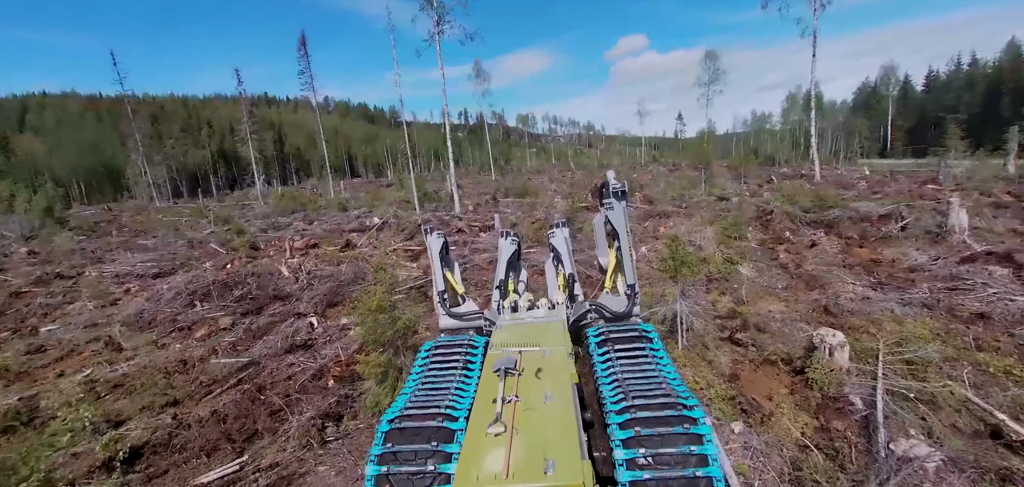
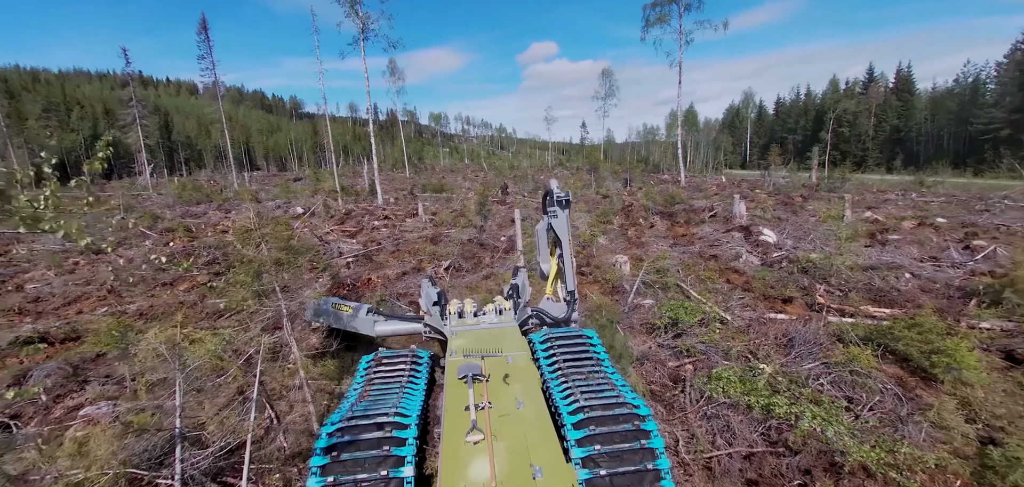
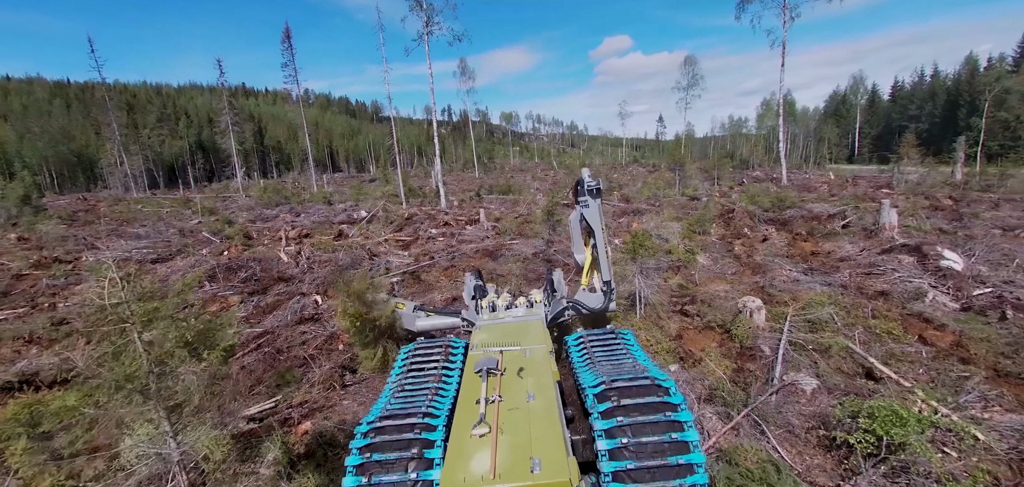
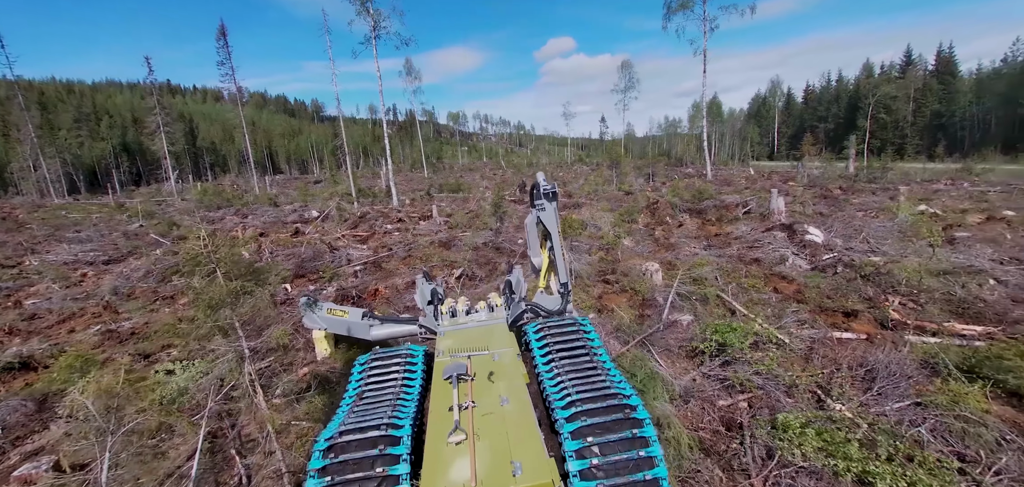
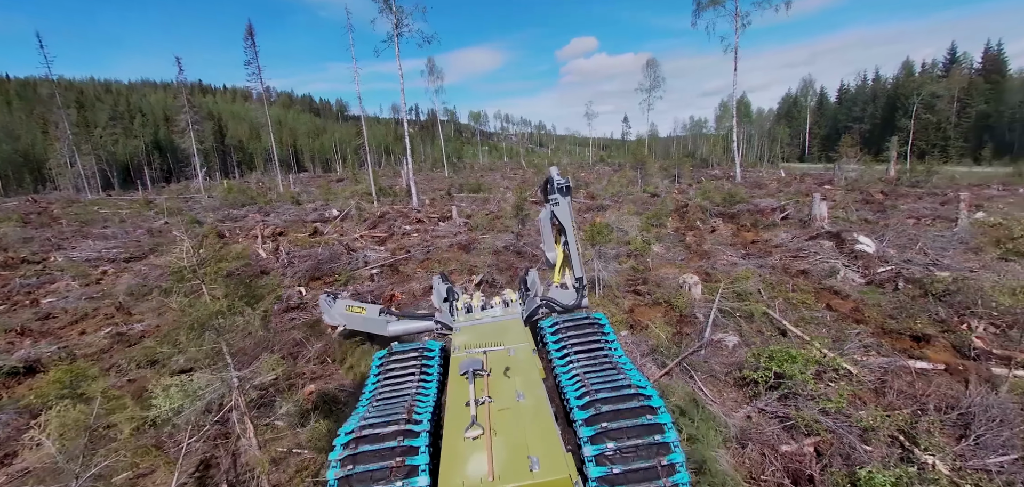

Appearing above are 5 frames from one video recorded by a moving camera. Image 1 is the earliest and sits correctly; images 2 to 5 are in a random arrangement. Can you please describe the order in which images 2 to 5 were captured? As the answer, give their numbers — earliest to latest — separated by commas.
3, 5, 4, 2
